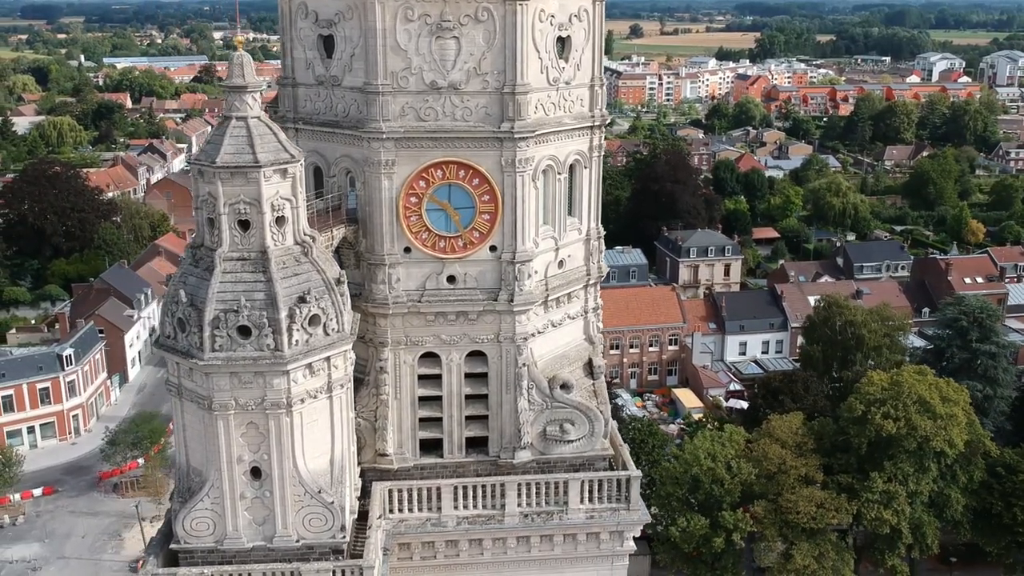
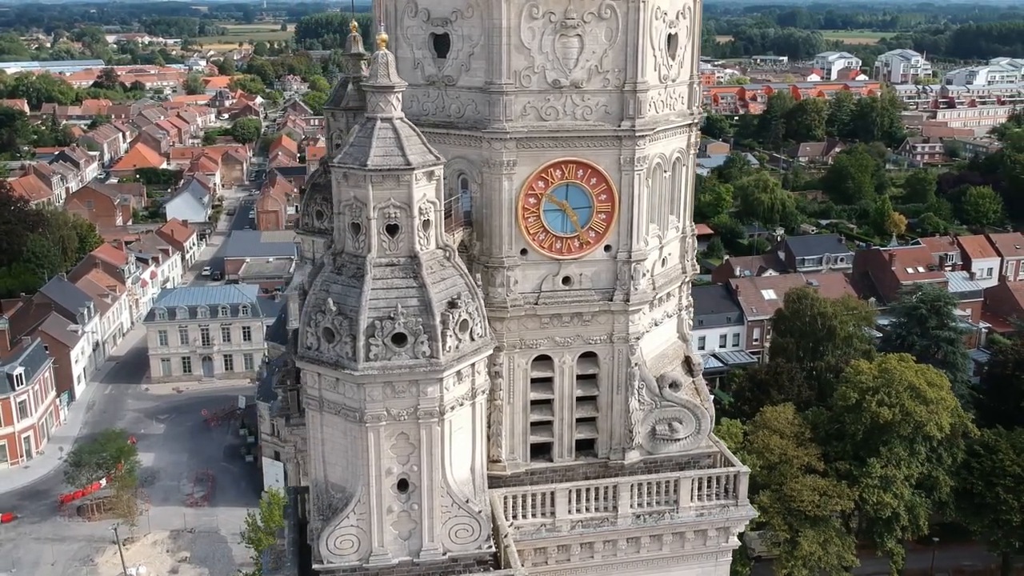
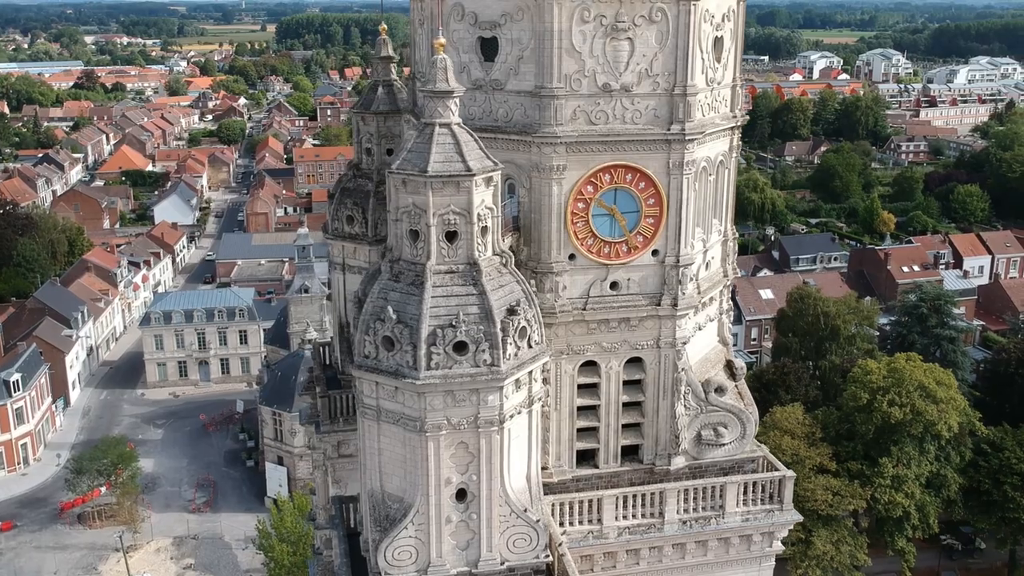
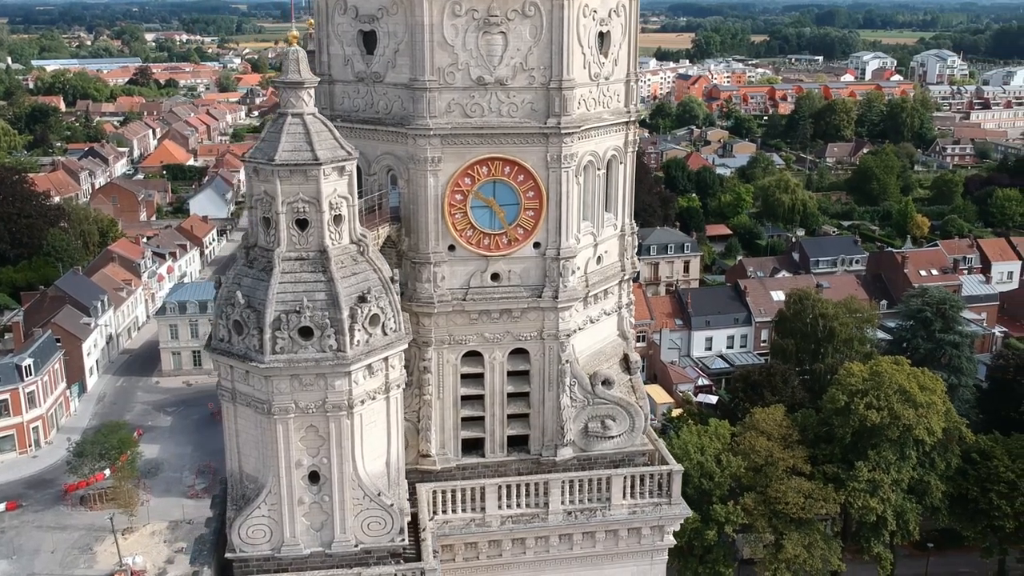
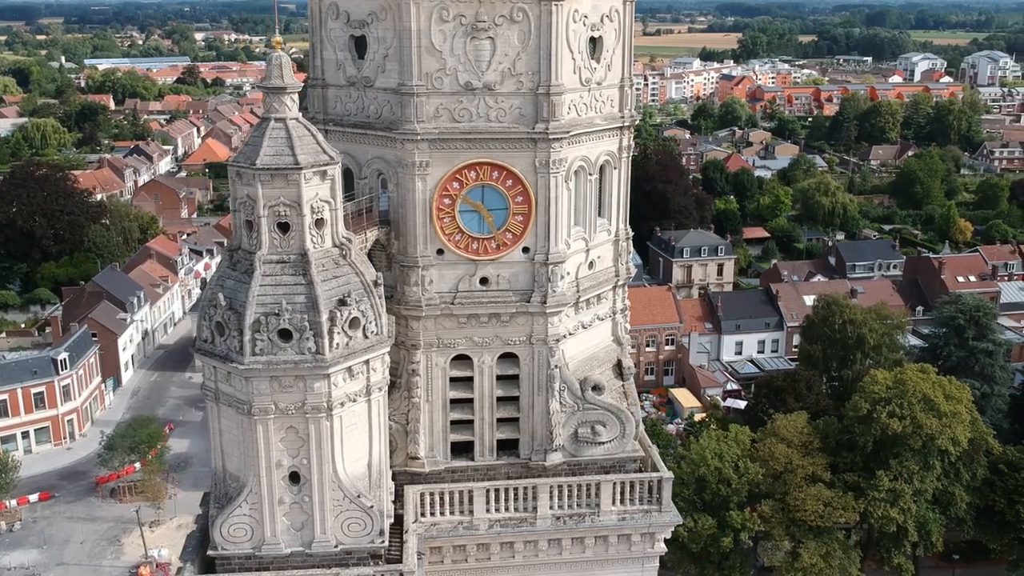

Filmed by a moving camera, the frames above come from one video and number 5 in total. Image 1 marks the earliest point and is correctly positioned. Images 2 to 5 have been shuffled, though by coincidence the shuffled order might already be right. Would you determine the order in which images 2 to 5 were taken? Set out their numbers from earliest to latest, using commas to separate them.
5, 4, 2, 3
